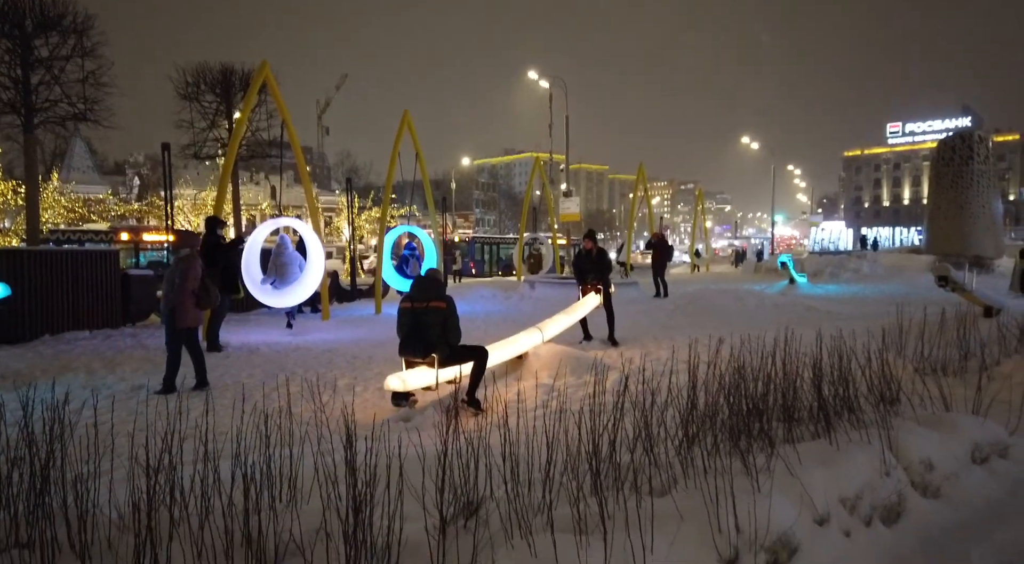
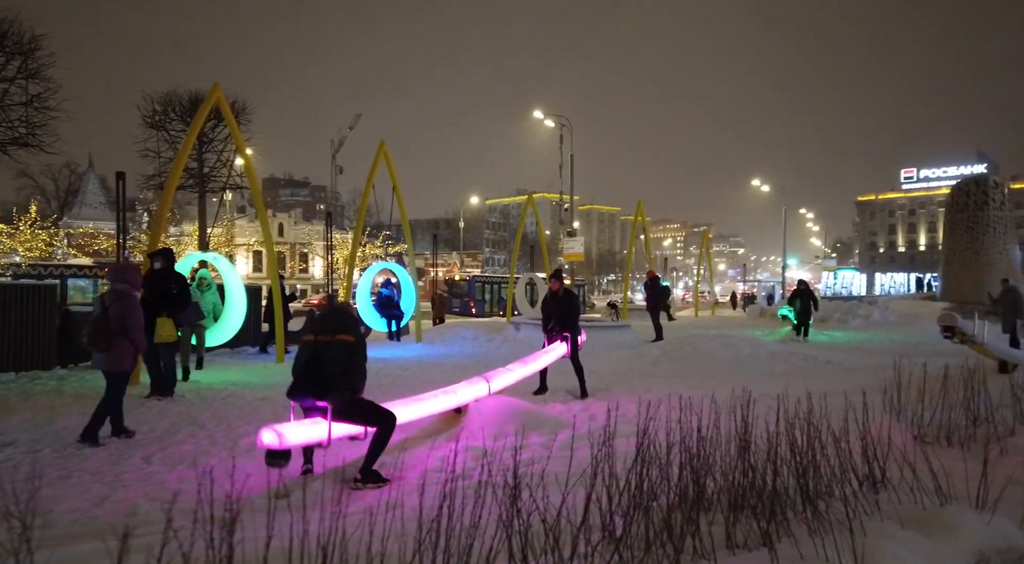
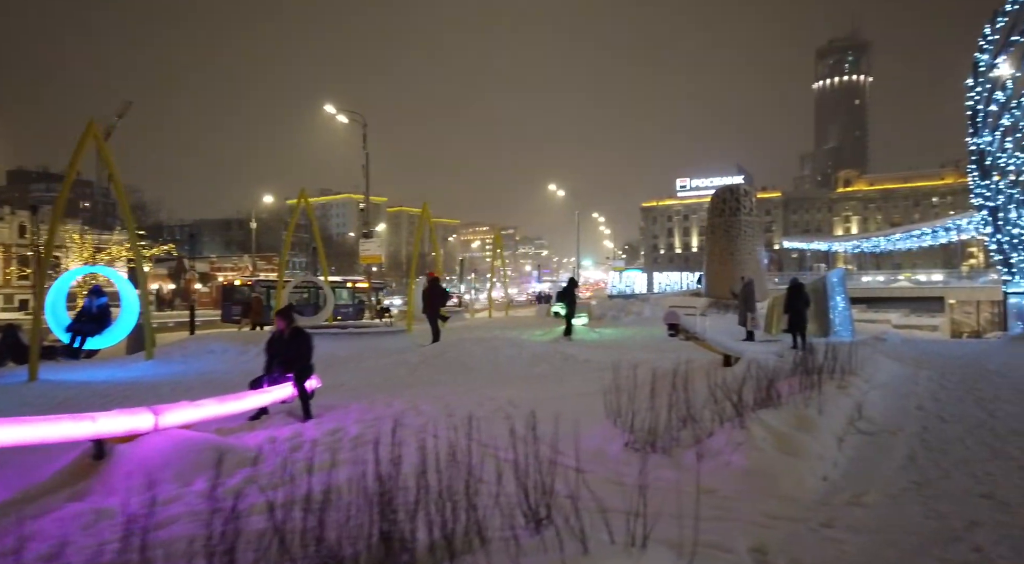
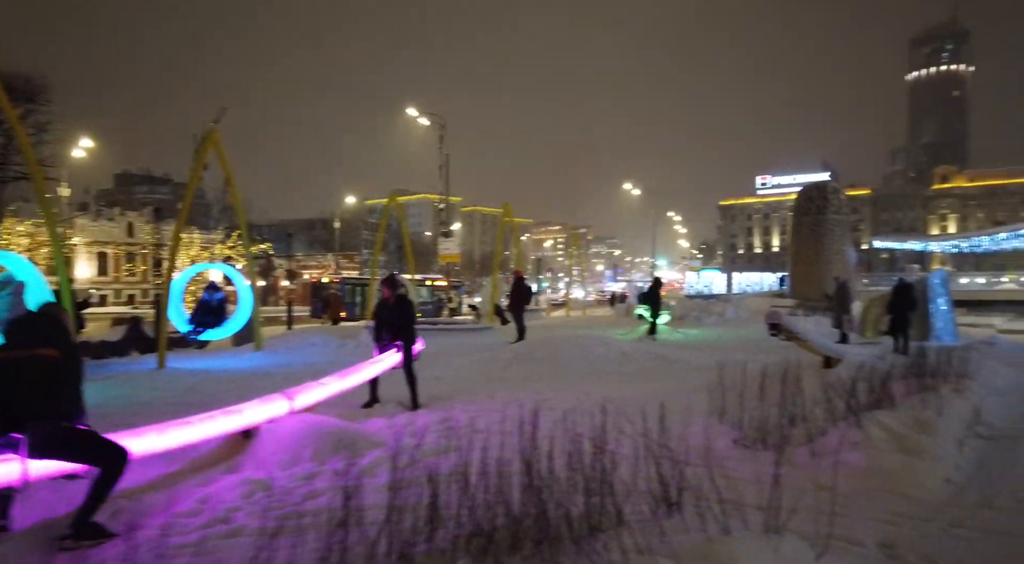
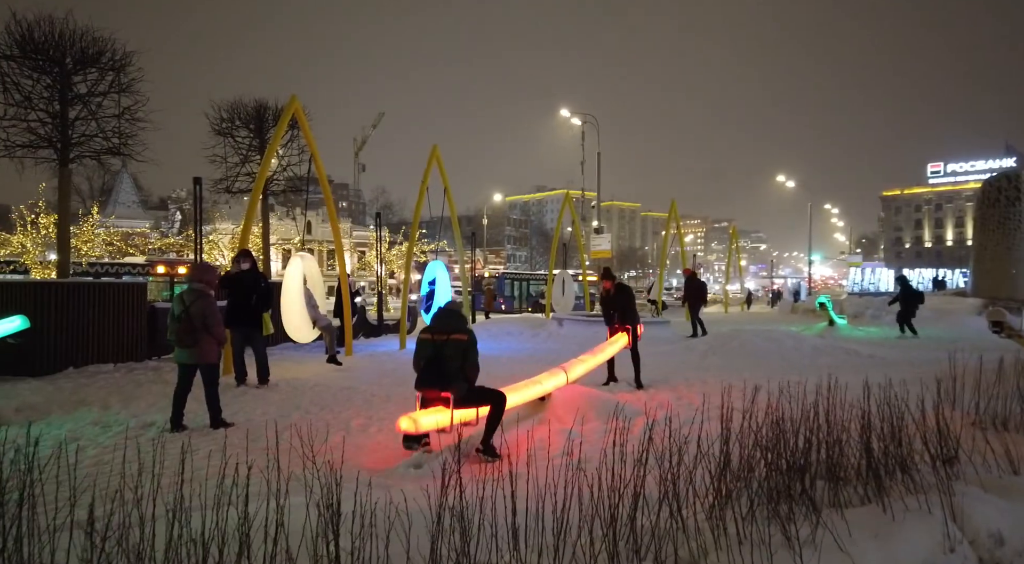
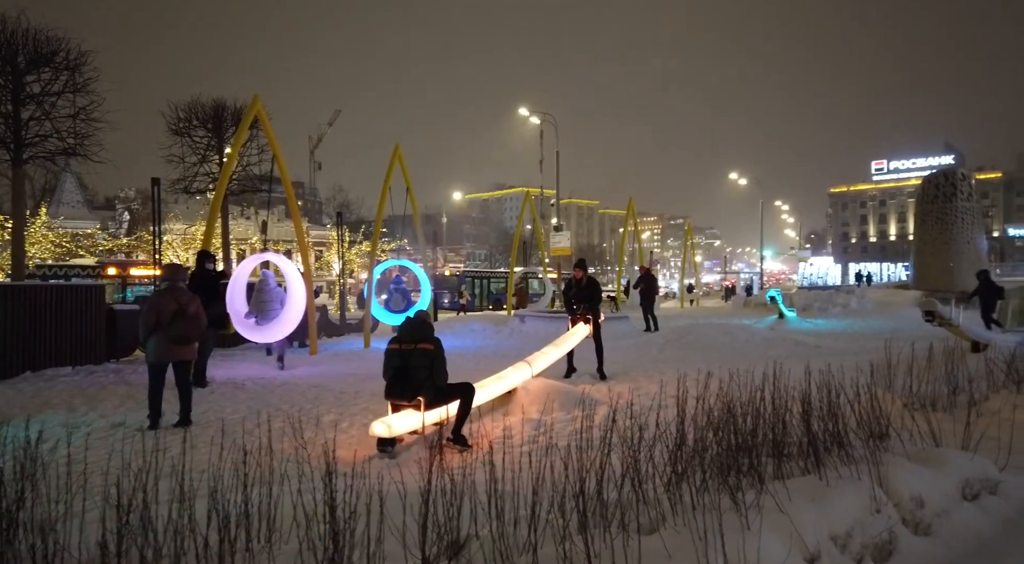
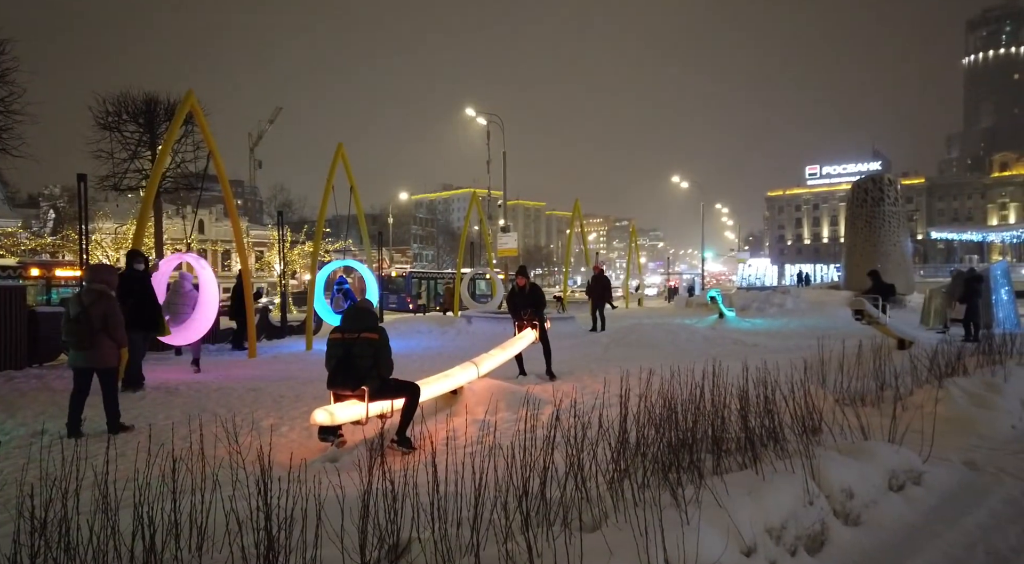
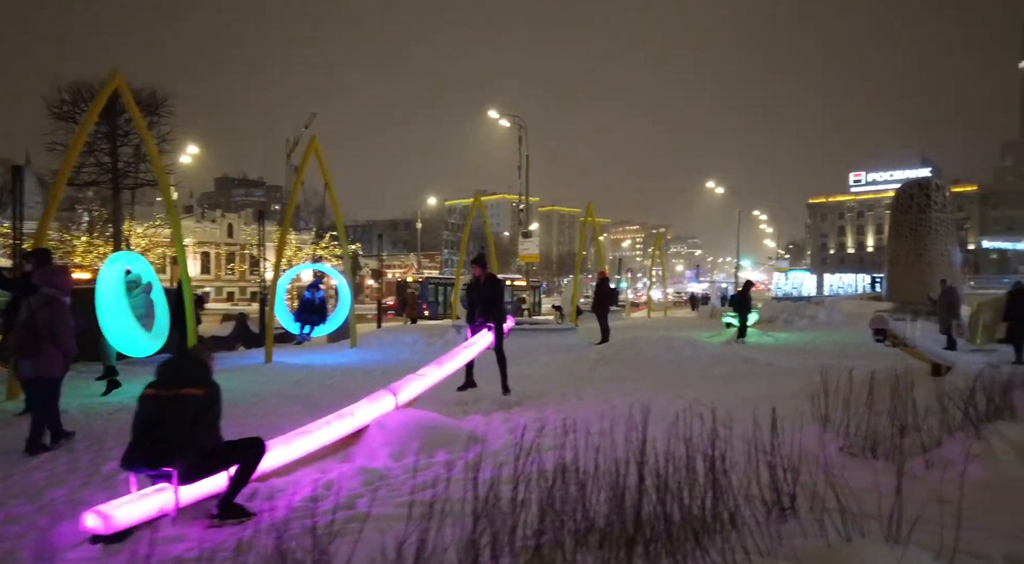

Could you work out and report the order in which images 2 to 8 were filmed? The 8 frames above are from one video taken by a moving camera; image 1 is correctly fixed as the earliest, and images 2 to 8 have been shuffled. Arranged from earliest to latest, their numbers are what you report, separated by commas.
6, 7, 5, 2, 8, 4, 3
